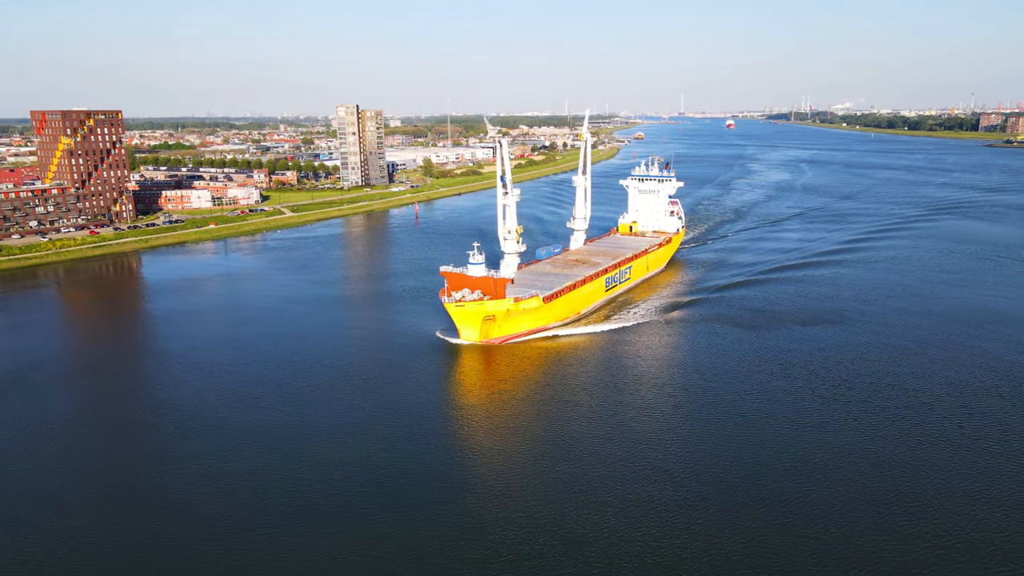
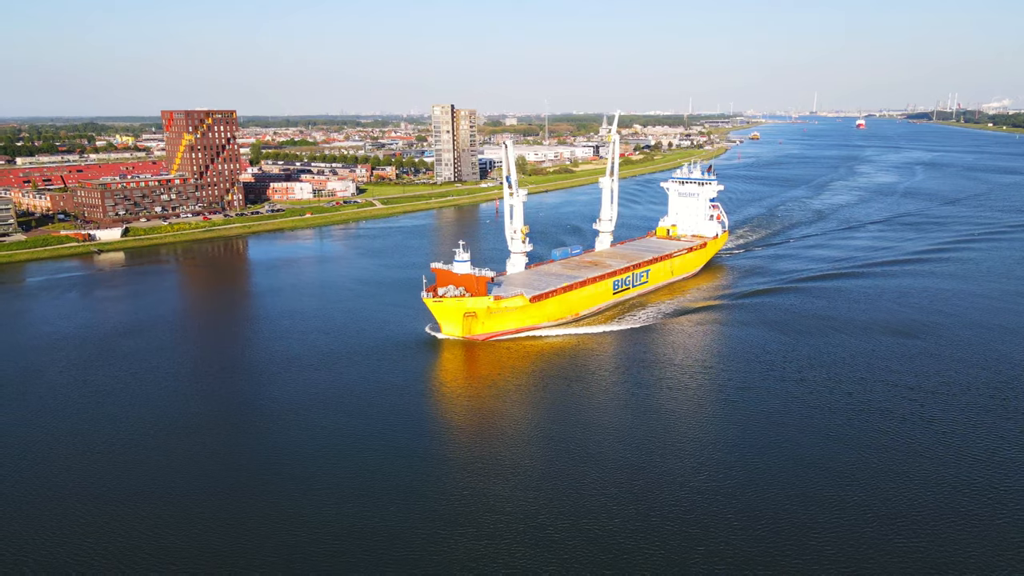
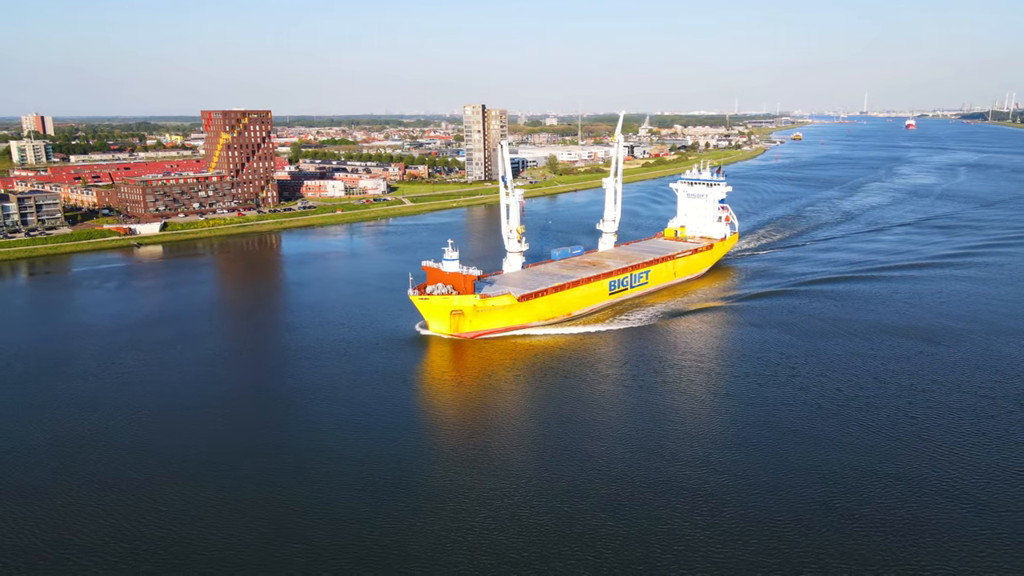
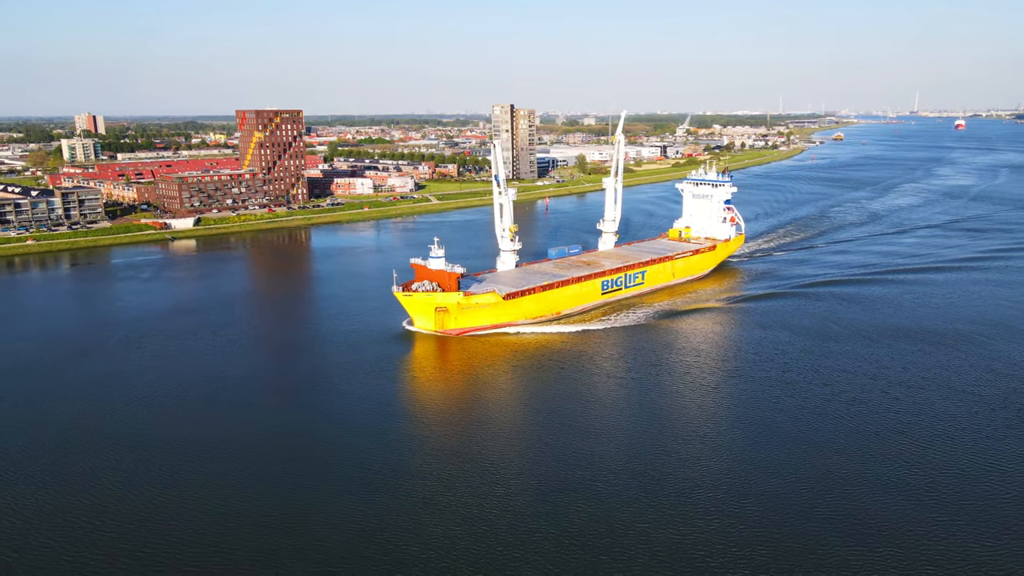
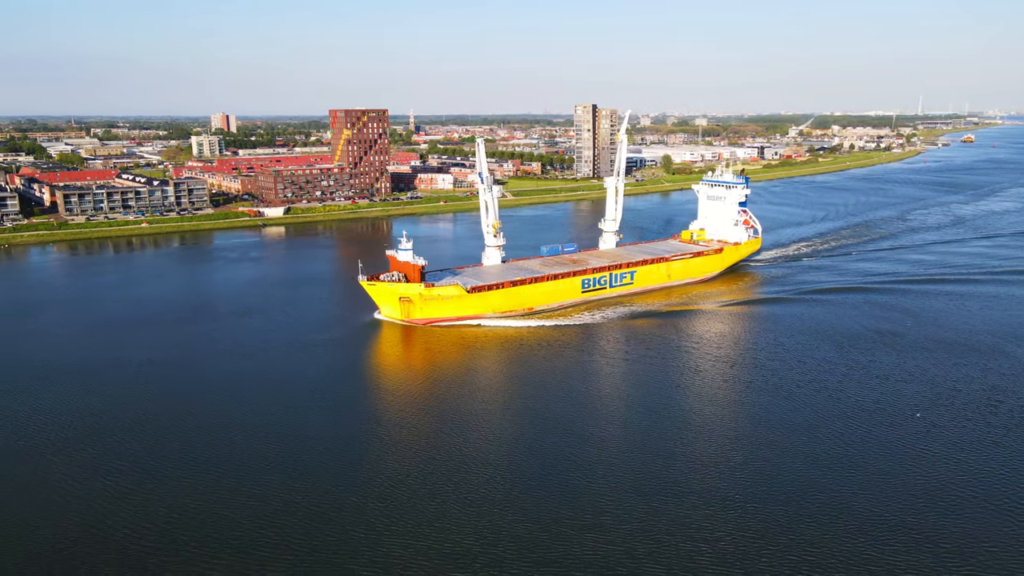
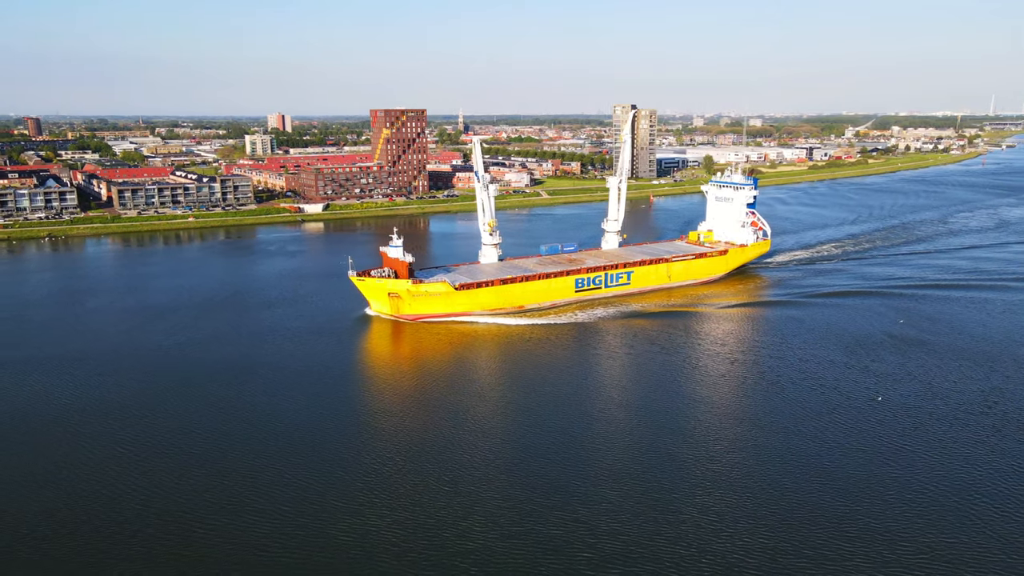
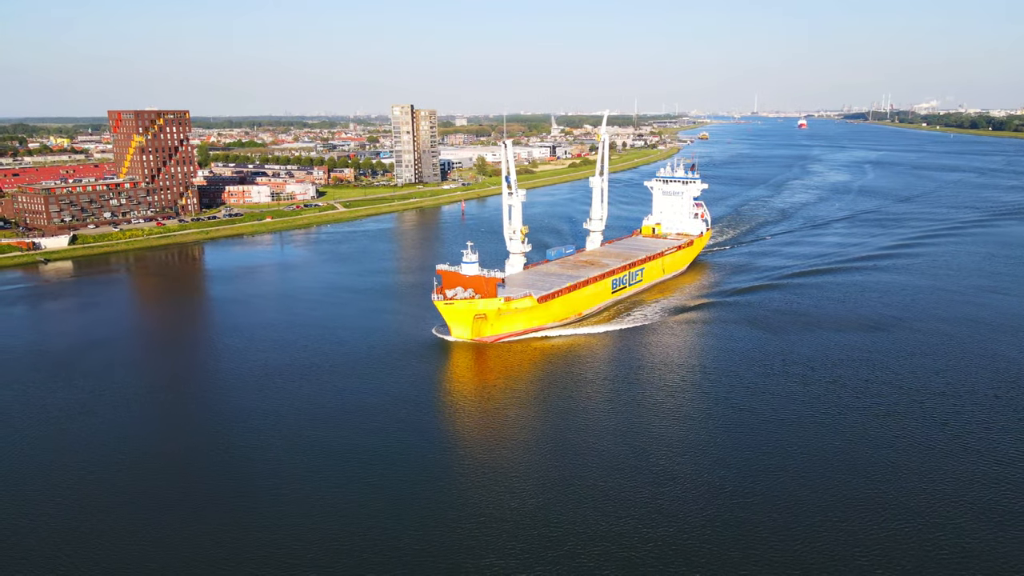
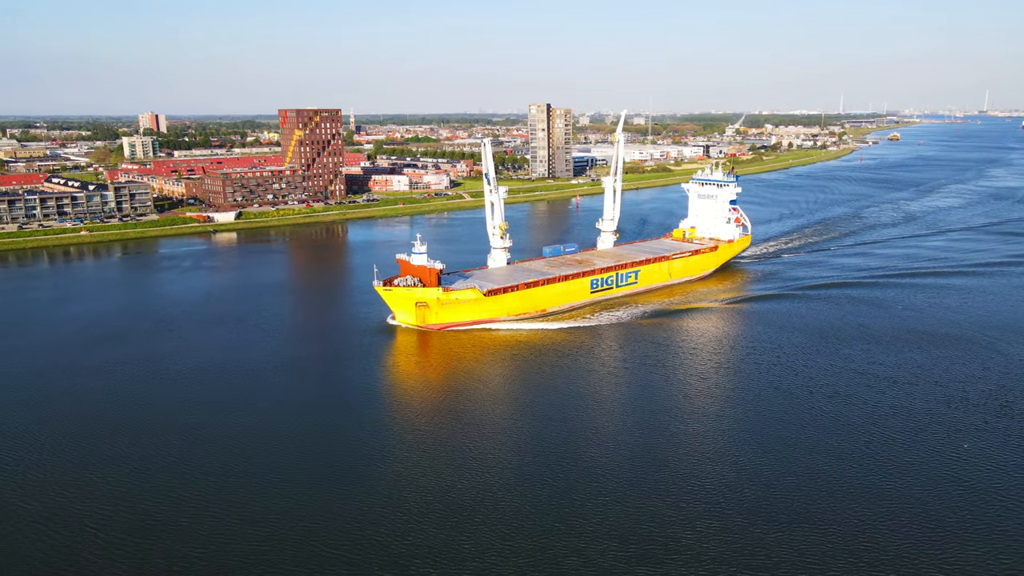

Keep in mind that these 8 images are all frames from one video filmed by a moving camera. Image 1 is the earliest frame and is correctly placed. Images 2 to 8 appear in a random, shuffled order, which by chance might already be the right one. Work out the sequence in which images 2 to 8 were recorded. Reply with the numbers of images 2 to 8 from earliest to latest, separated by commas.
7, 2, 3, 4, 8, 5, 6
